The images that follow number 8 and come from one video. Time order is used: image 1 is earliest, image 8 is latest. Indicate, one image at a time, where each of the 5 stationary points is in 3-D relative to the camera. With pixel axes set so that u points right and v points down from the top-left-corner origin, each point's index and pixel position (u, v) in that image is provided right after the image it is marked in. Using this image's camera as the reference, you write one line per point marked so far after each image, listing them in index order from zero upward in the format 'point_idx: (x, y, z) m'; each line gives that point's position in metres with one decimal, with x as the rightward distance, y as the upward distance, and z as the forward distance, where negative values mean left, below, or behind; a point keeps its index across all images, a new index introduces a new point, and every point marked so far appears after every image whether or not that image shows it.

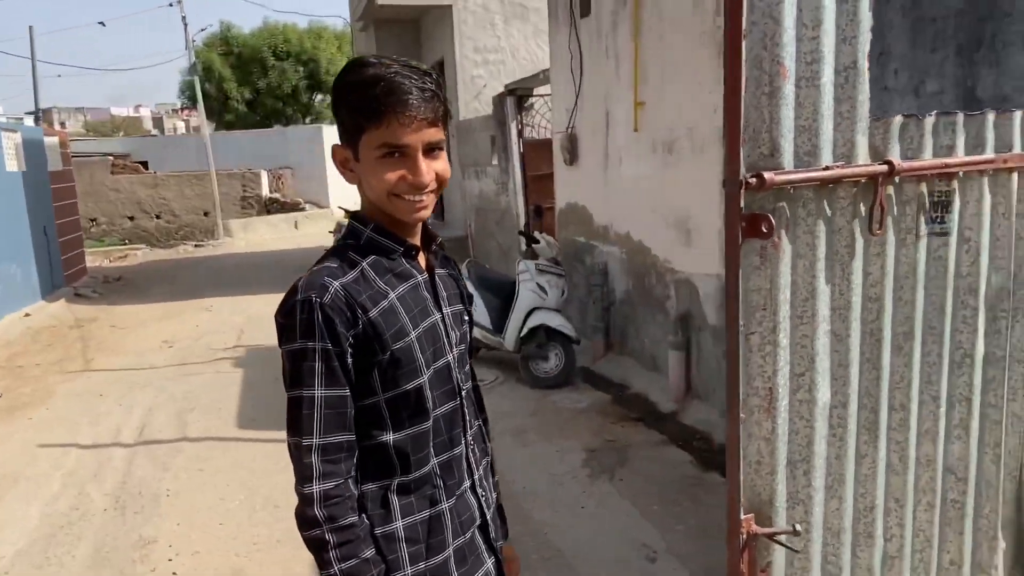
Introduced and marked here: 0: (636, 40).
0: (+0.7, +1.5, +4.6) m
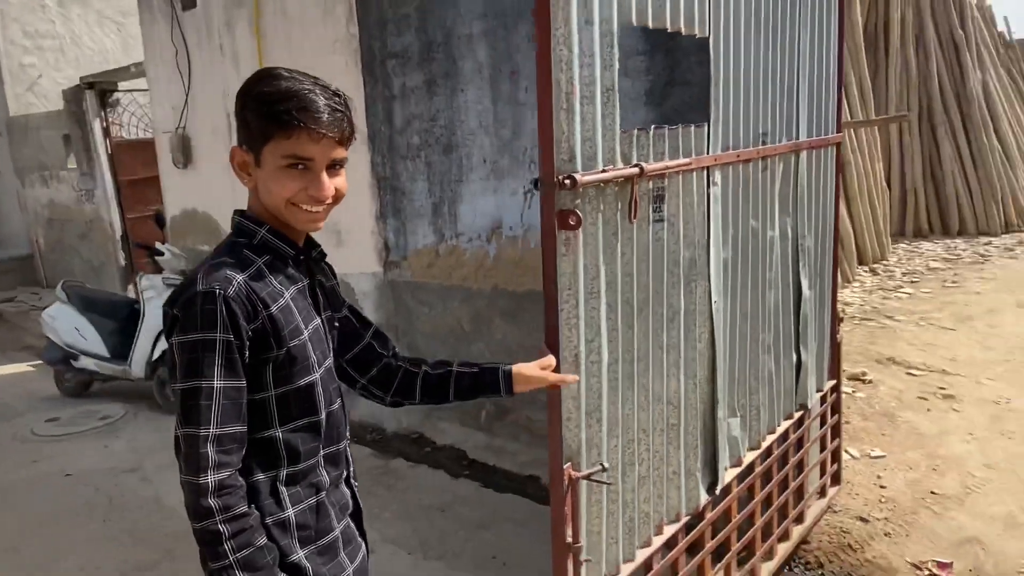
0: (-1.5, +1.5, +4.5) m
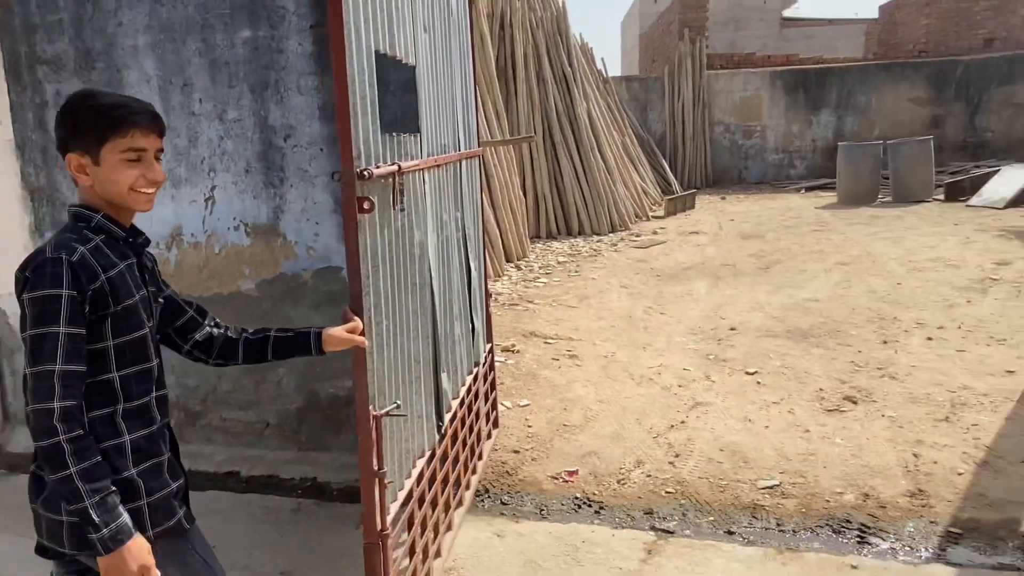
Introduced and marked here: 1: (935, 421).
0: (-3.4, +1.3, +4.0) m
1: (+2.3, -0.7, +4.0) m
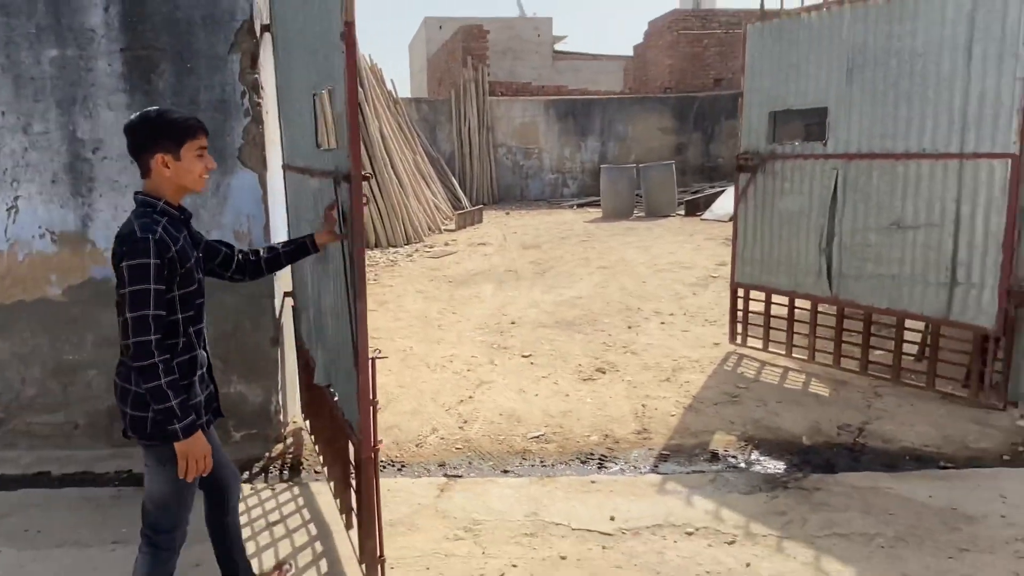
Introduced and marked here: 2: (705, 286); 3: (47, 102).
0: (-4.5, +1.3, +3.6) m
1: (+1.0, -0.6, +5.1) m
2: (+2.0, 0.0, +7.8) m
3: (-2.4, +1.0, +3.9) m
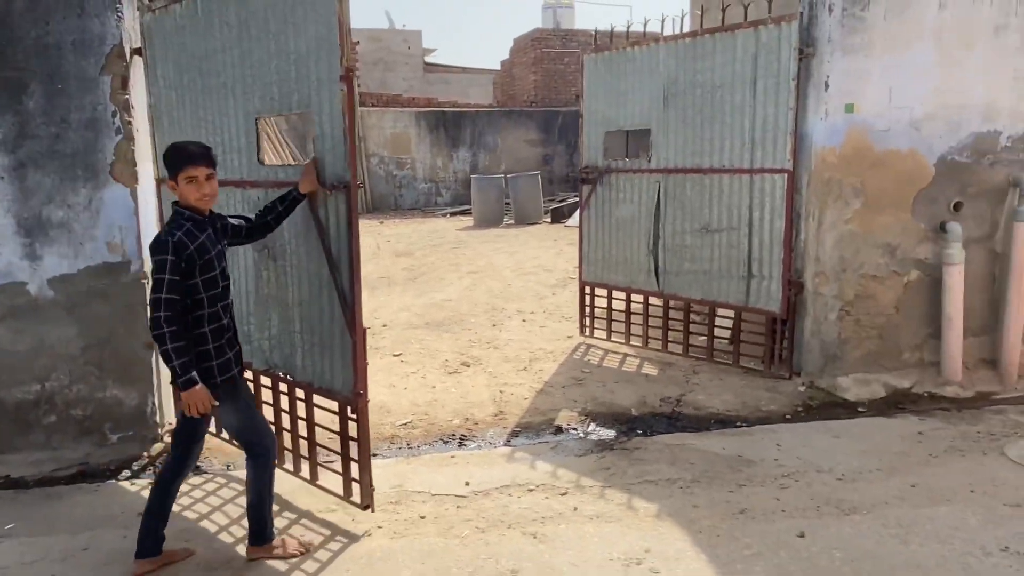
0: (-5.2, +1.1, +3.4) m
1: (0.0, -0.6, +5.7) m
2: (+0.6, 0.0, +8.6) m
3: (-3.2, +0.9, +4.0) m
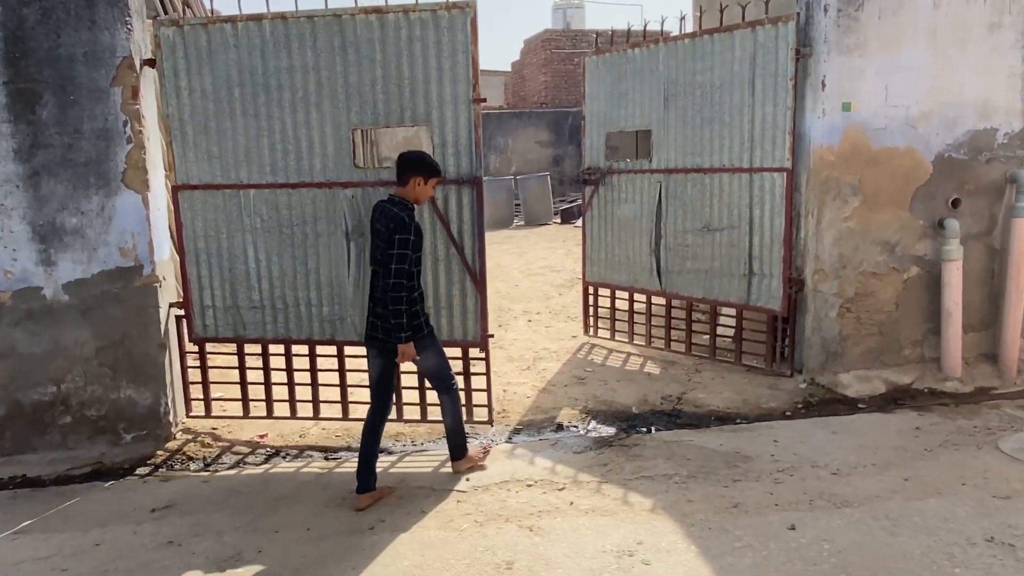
0: (-5.2, +1.1, +3.6) m
1: (+0.1, -0.6, +5.8) m
2: (+0.7, 0.0, +8.6) m
3: (-3.2, +0.9, +4.2) m
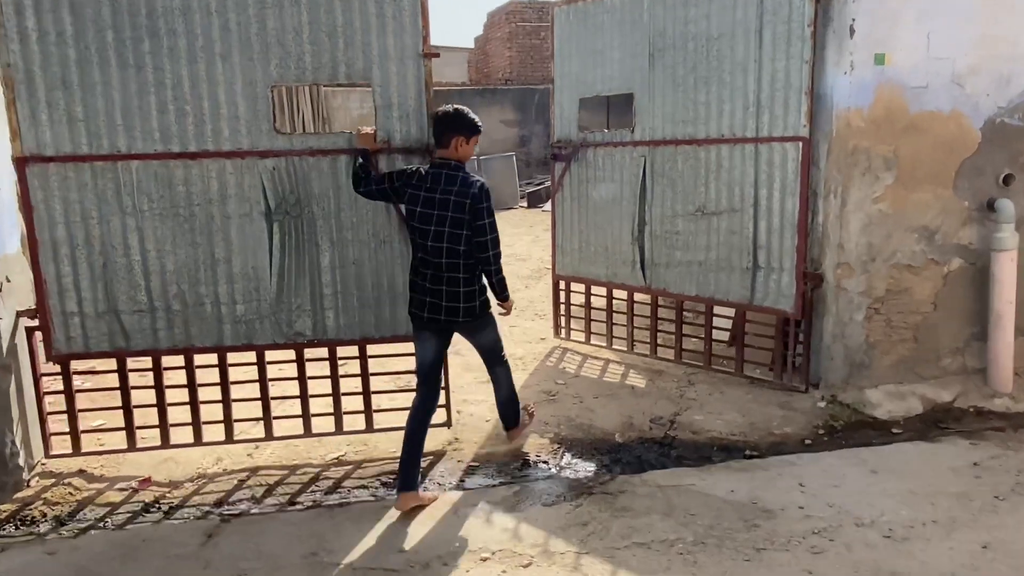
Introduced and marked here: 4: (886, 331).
0: (-5.4, +1.0, +2.4) m
1: (-0.2, -0.6, +4.8) m
2: (+0.3, +0.1, +7.7) m
3: (-3.5, +0.8, +3.0) m
4: (+2.0, -0.2, +4.0) m
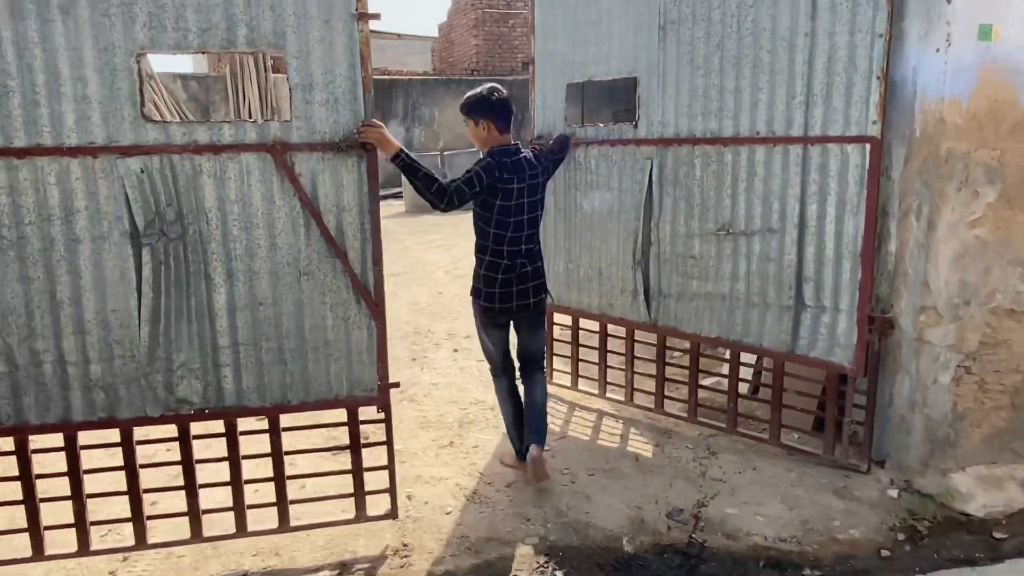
0: (-5.4, +0.8, +1.0) m
1: (-0.4, -0.8, +3.8) m
2: (0.0, -0.1, +6.6) m
3: (-3.5, +0.6, +1.8) m
4: (+1.9, -0.4, +3.0) m
